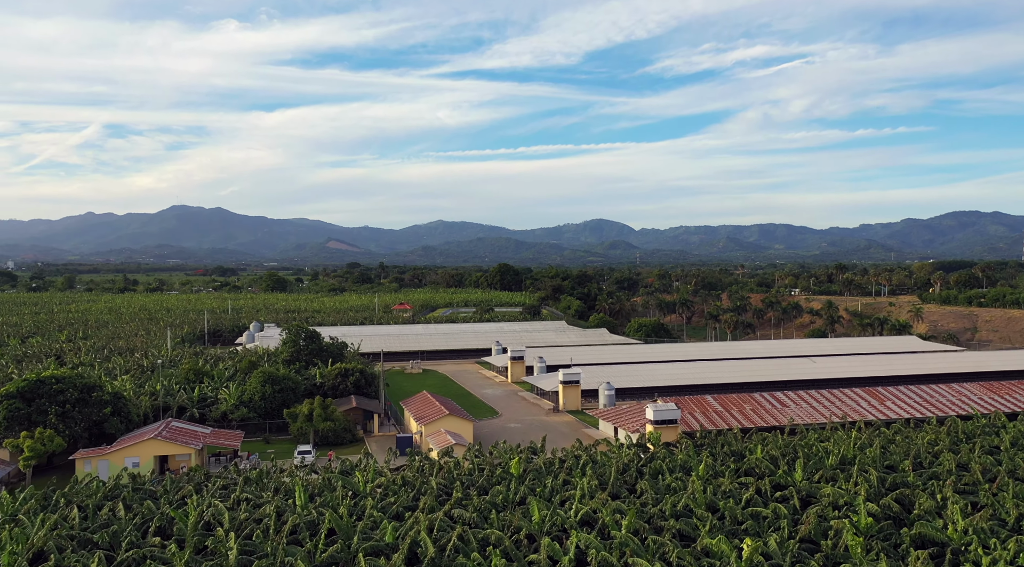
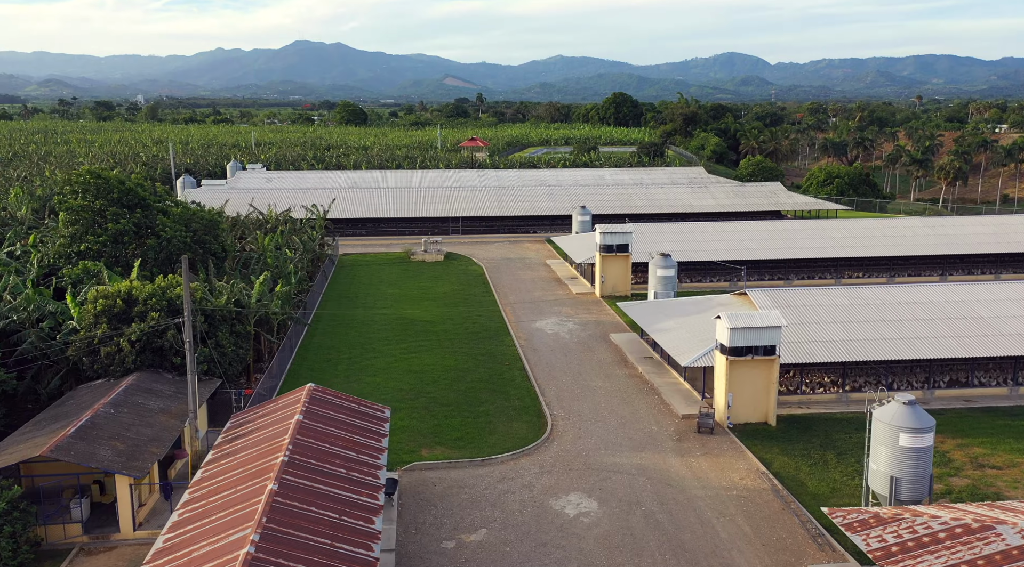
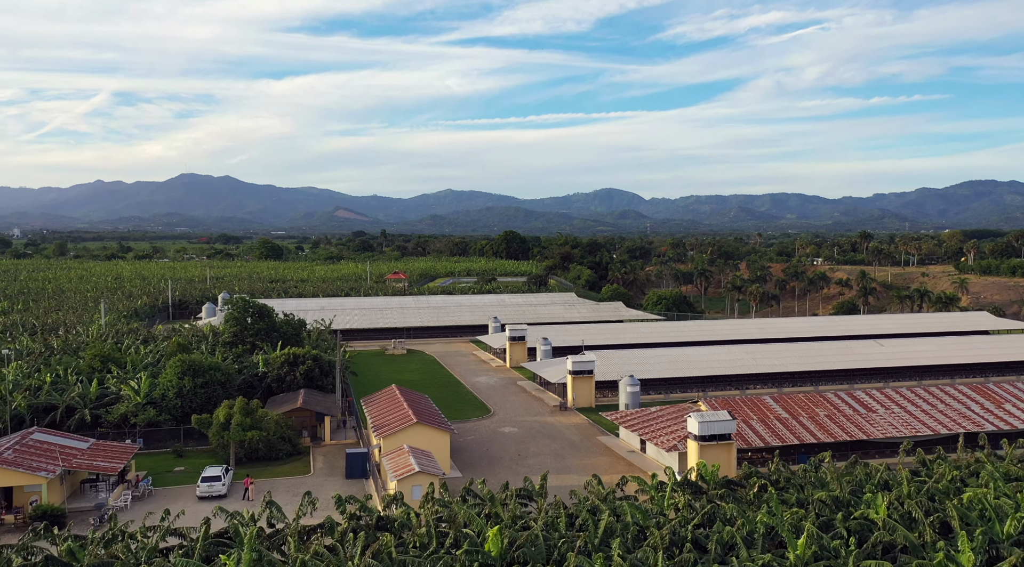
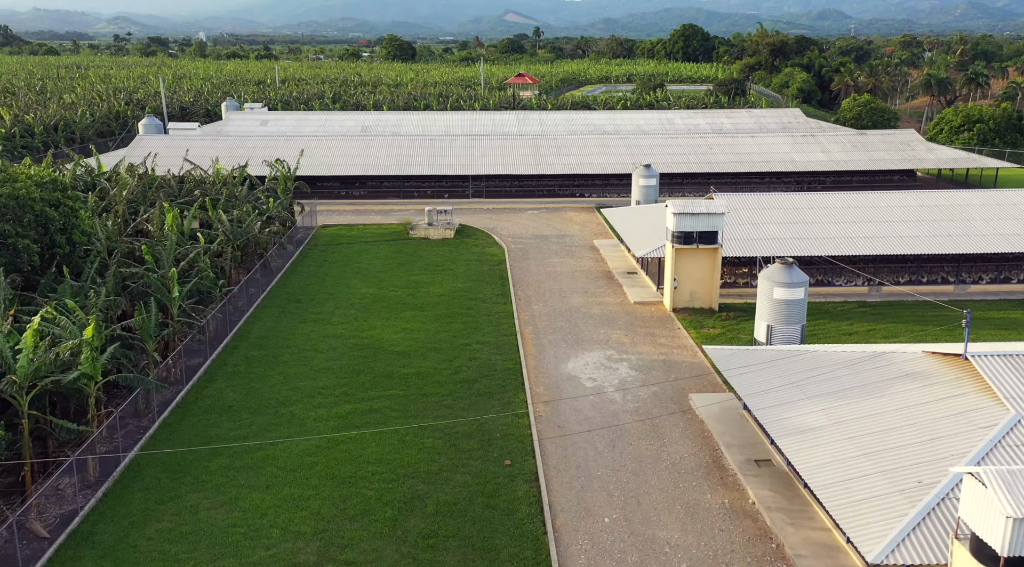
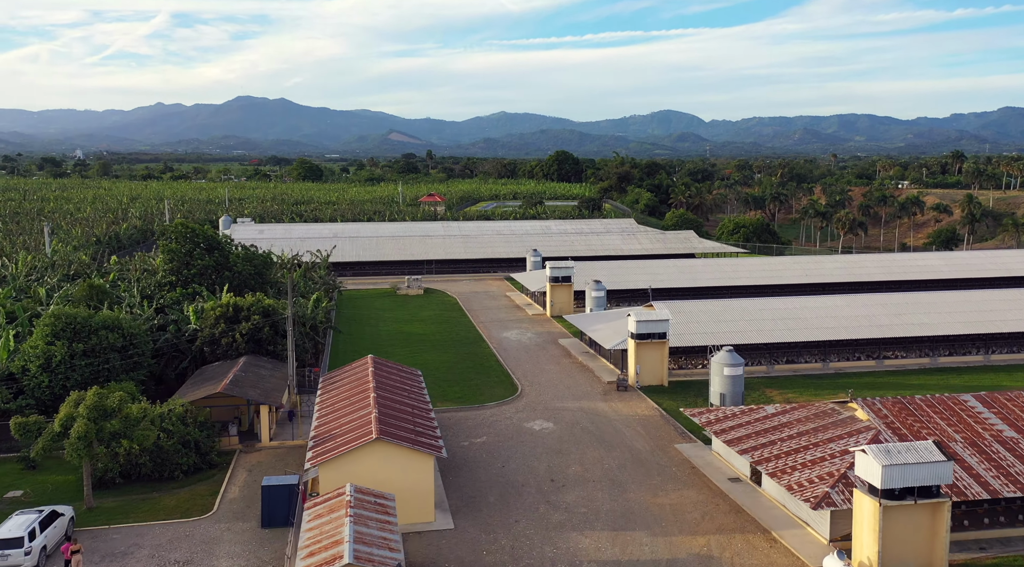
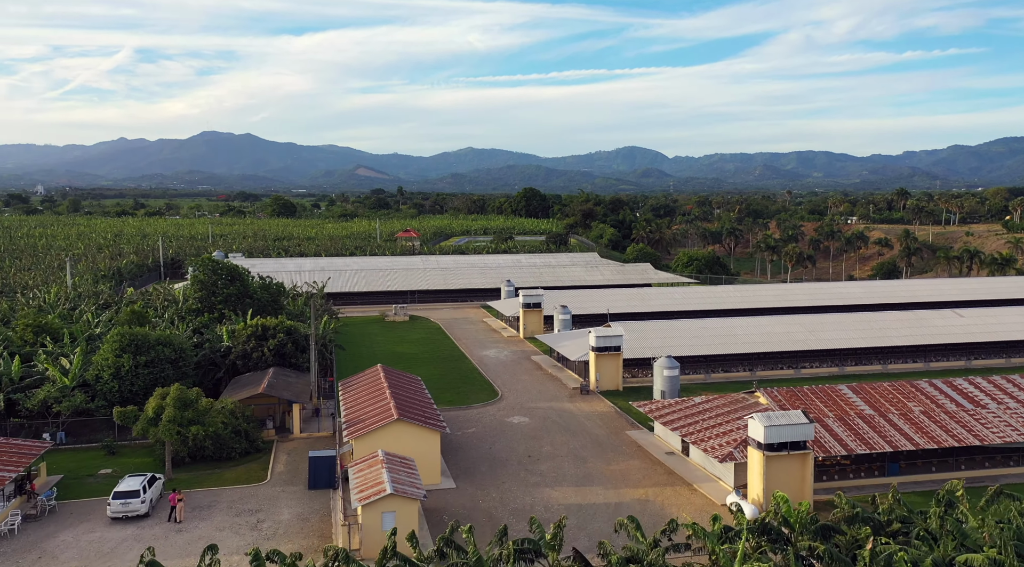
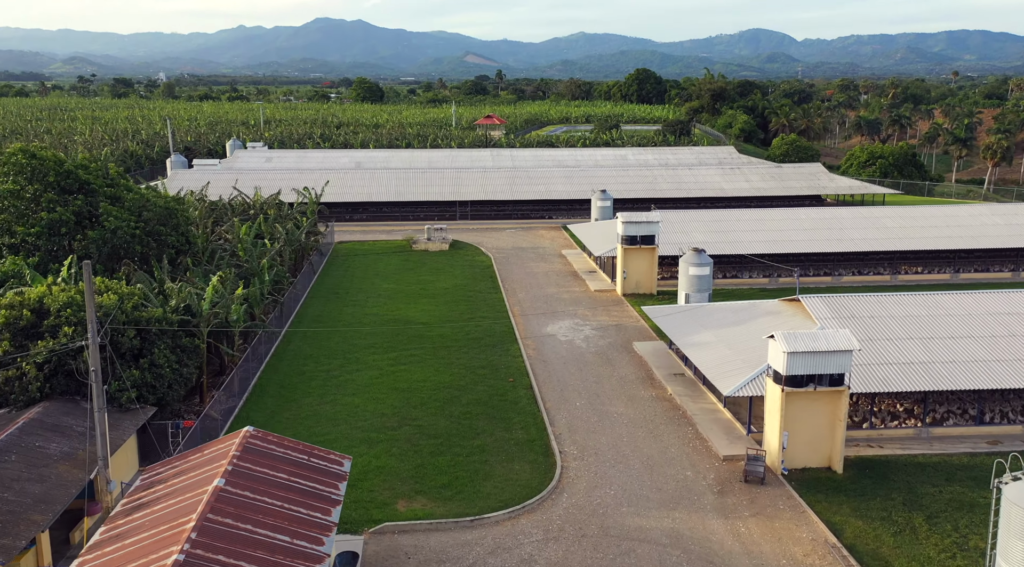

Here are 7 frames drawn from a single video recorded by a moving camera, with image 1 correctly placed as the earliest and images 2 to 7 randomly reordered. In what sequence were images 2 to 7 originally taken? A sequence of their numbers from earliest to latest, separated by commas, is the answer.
3, 6, 5, 2, 7, 4
